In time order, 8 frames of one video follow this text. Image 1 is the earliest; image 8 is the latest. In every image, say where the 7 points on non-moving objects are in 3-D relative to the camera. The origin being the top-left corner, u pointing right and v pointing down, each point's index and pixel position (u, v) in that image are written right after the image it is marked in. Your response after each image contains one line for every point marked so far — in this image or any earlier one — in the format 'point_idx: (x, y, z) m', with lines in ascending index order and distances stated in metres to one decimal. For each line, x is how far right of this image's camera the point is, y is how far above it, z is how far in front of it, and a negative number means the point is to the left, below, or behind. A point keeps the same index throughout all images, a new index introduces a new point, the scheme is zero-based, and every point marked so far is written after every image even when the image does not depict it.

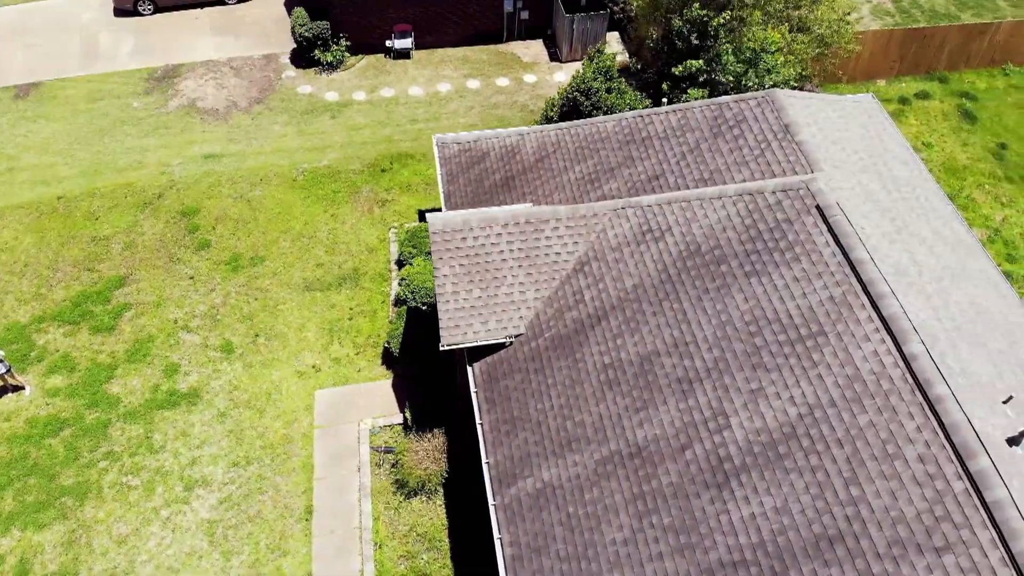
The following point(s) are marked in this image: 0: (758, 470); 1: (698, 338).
0: (+2.7, -2.0, +10.9) m
1: (+2.4, -0.6, +12.3) m
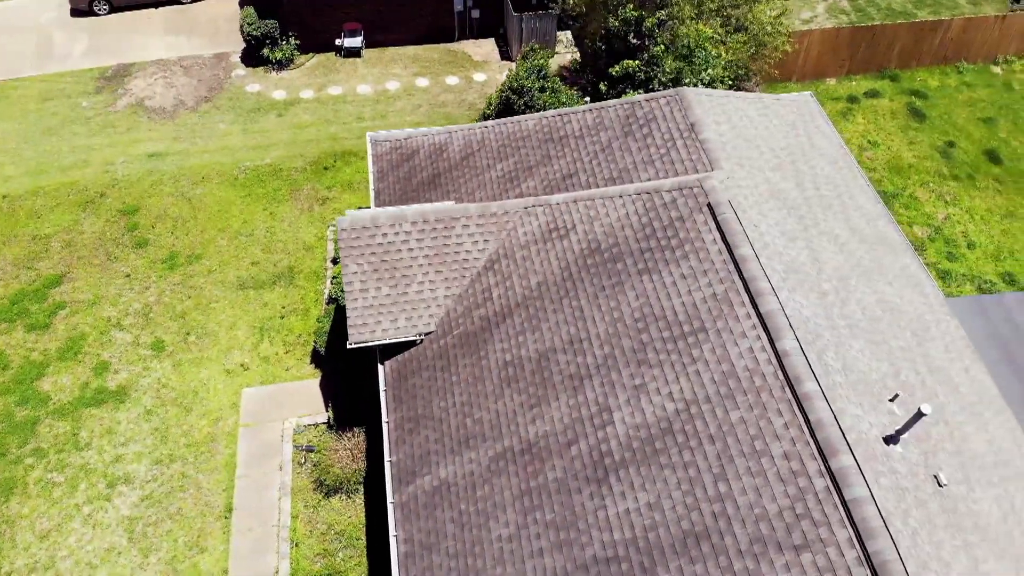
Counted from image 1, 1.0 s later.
0: (+1.4, -1.9, +10.9) m
1: (+1.0, -0.6, +12.3) m
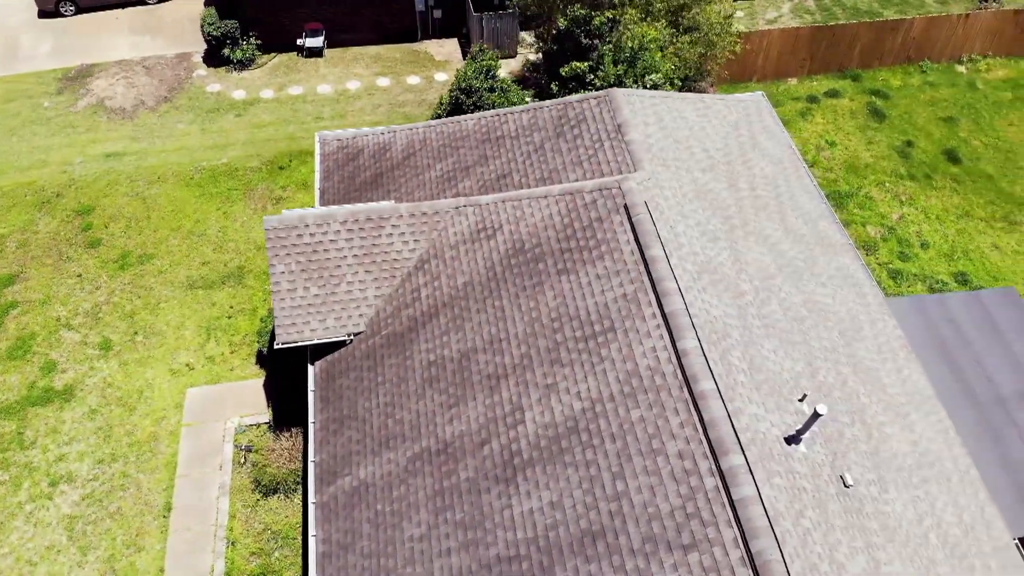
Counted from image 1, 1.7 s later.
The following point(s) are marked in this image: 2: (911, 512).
0: (+0.3, -1.9, +10.9) m
1: (0.0, -0.6, +12.2) m
2: (+4.6, -2.6, +11.7) m
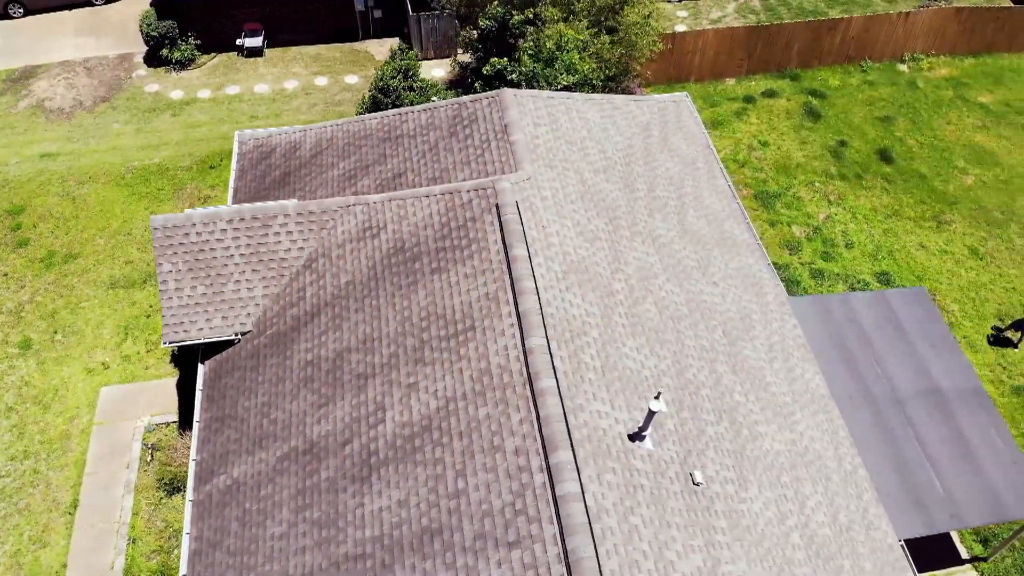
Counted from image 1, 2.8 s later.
0: (-1.3, -1.9, +10.9) m
1: (-1.6, -0.6, +12.3) m
2: (+3.0, -2.6, +11.7) m
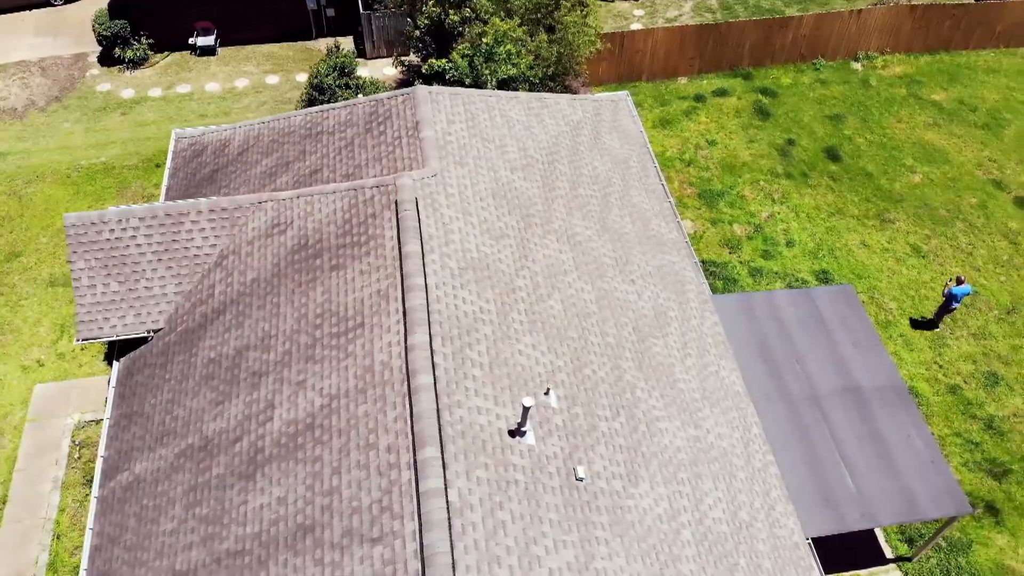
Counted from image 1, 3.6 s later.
0: (-2.6, -1.9, +10.9) m
1: (-2.8, -0.5, +12.3) m
2: (+1.8, -2.5, +11.6) m
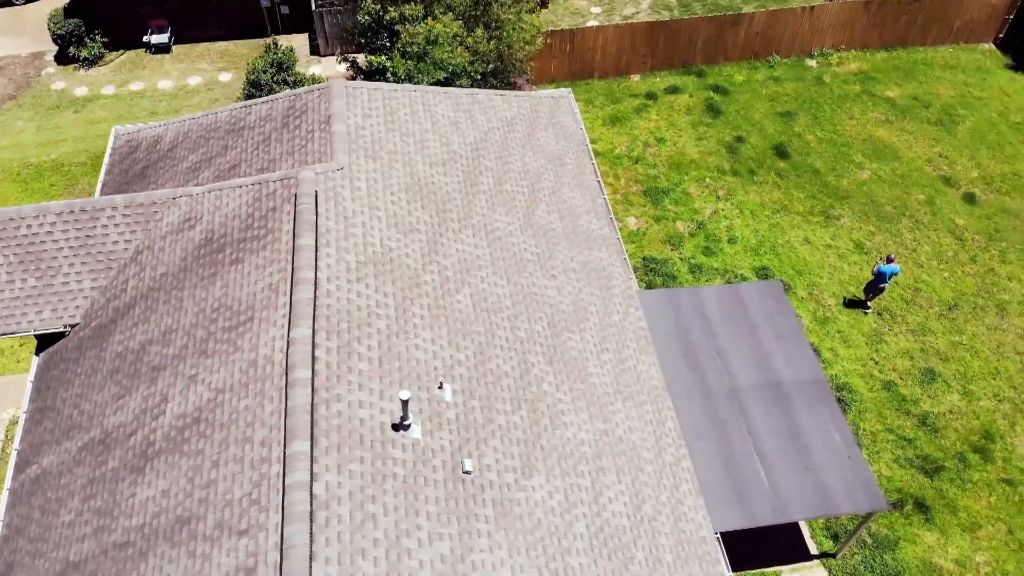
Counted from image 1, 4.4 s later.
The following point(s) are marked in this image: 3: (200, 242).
0: (-3.8, -1.8, +11.0) m
1: (-4.0, -0.4, +12.4) m
2: (+0.5, -2.5, +11.6) m
3: (-4.0, +0.6, +13.1) m
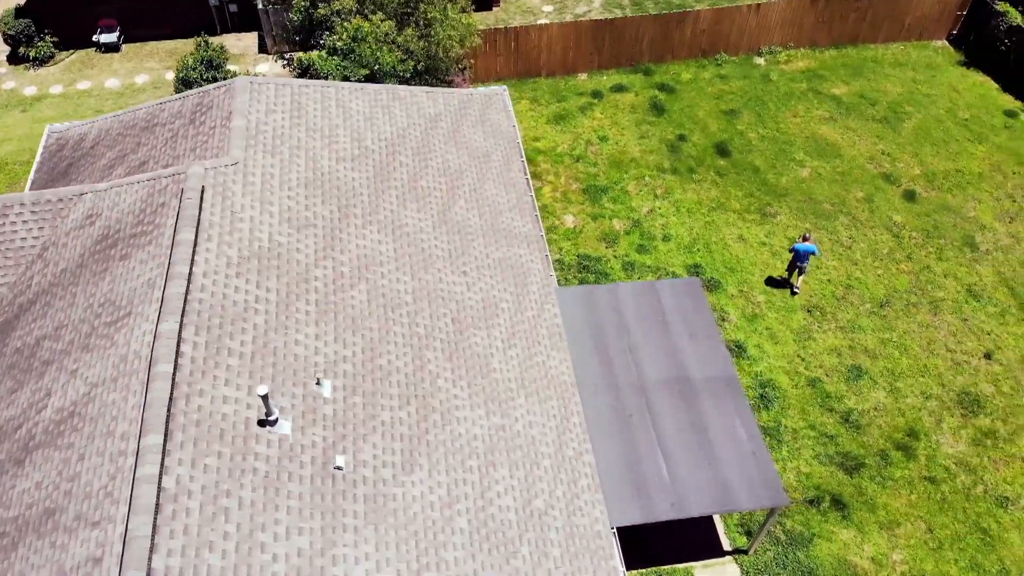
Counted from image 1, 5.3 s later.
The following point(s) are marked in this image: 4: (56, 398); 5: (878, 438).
0: (-5.2, -1.8, +11.1) m
1: (-5.4, -0.4, +12.4) m
2: (-0.8, -2.4, +11.7) m
3: (-5.4, +0.7, +13.2) m
4: (-5.2, -1.3, +11.5) m
5: (+6.1, -2.5, +16.8) m
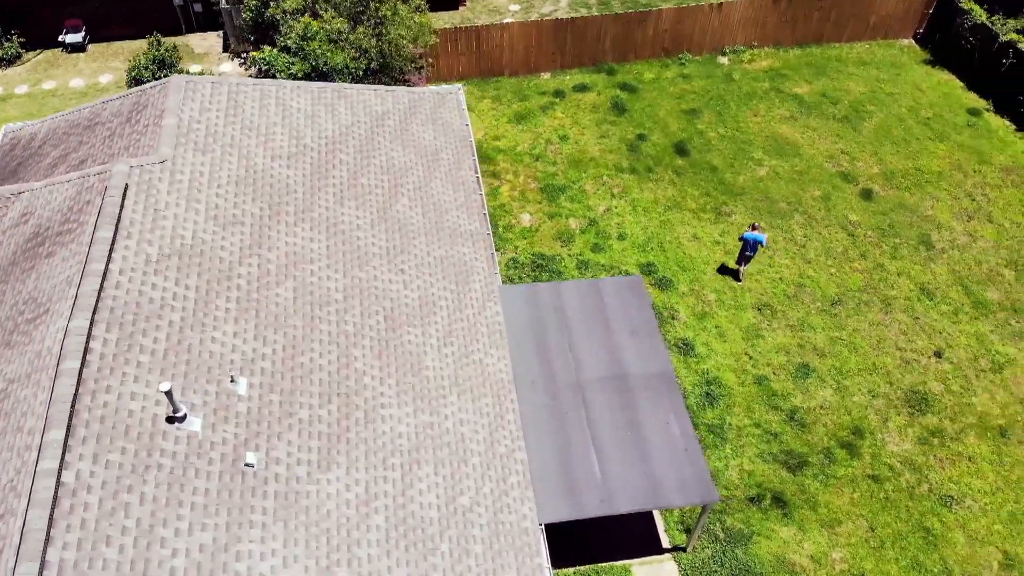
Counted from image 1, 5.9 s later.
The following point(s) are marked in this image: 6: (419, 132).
0: (-6.1, -1.7, +11.2) m
1: (-6.4, -0.4, +12.6) m
2: (-1.8, -2.4, +11.8) m
3: (-6.4, +0.7, +13.3) m
4: (-6.2, -1.2, +11.6) m
5: (+5.2, -2.5, +16.8) m
6: (-1.7, +2.8, +17.8) m
